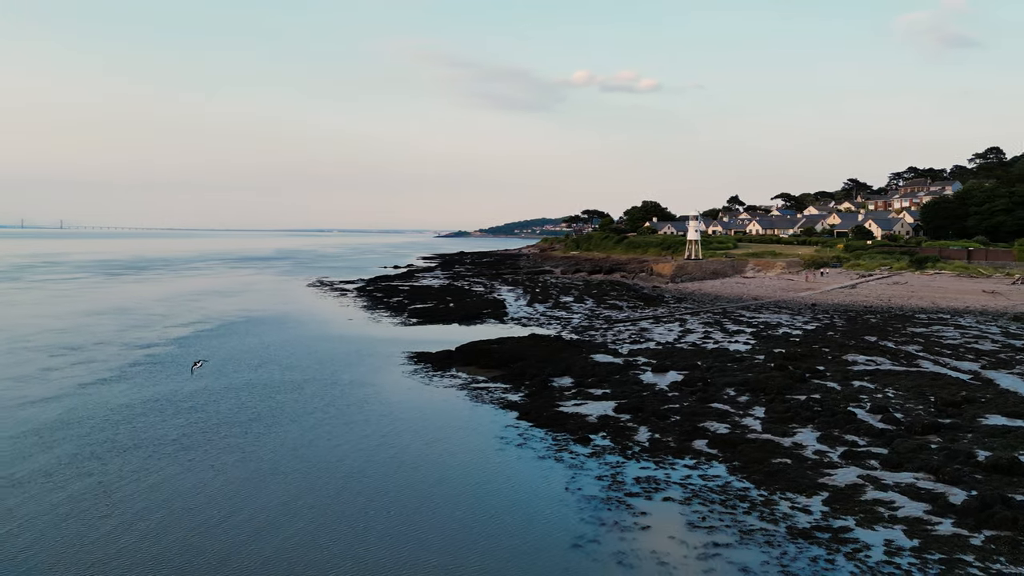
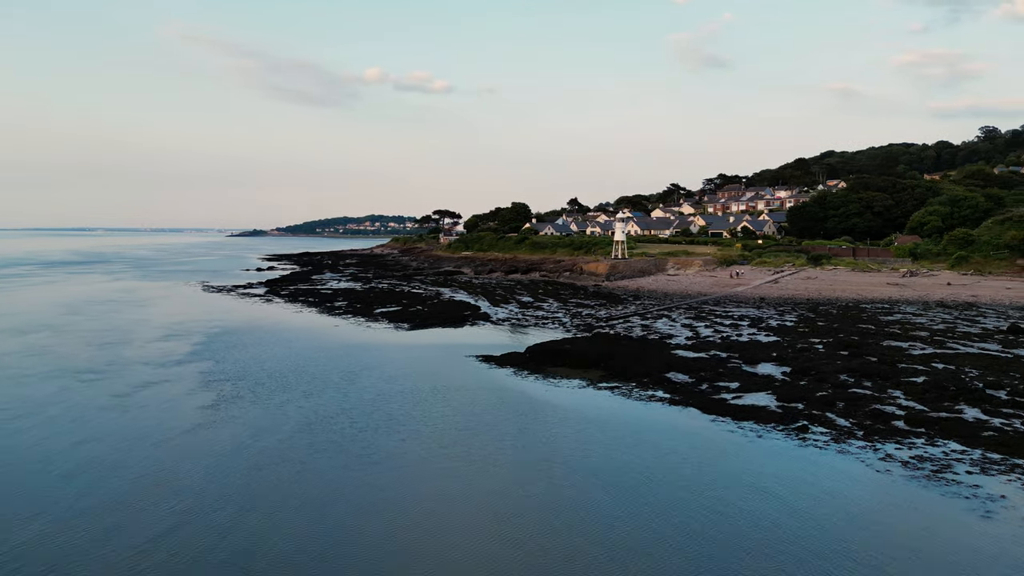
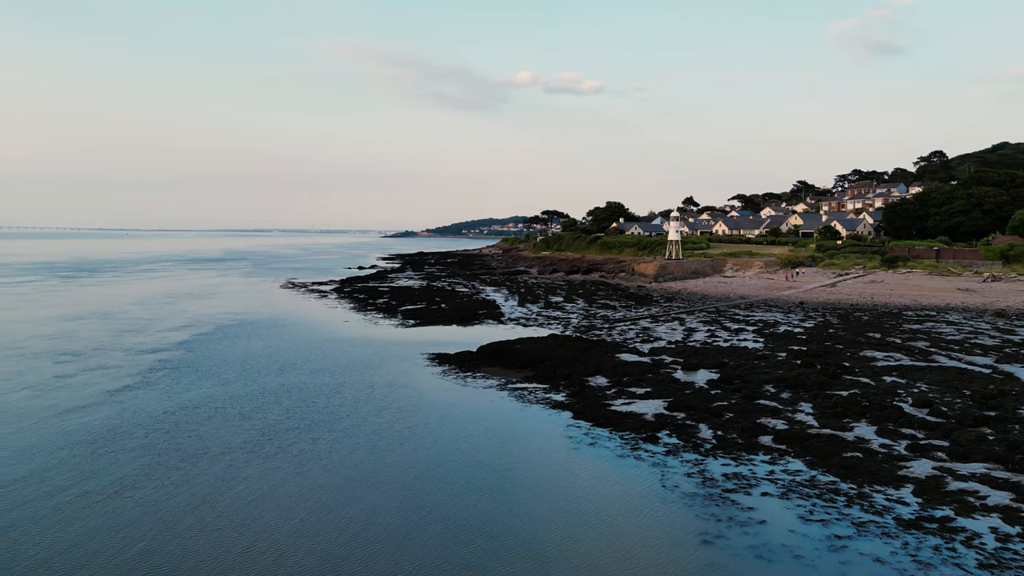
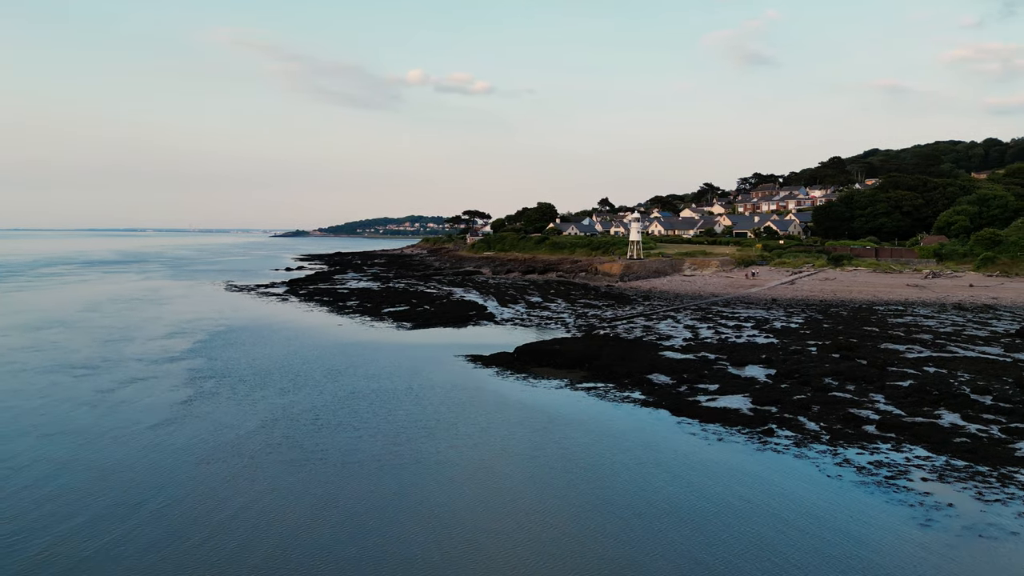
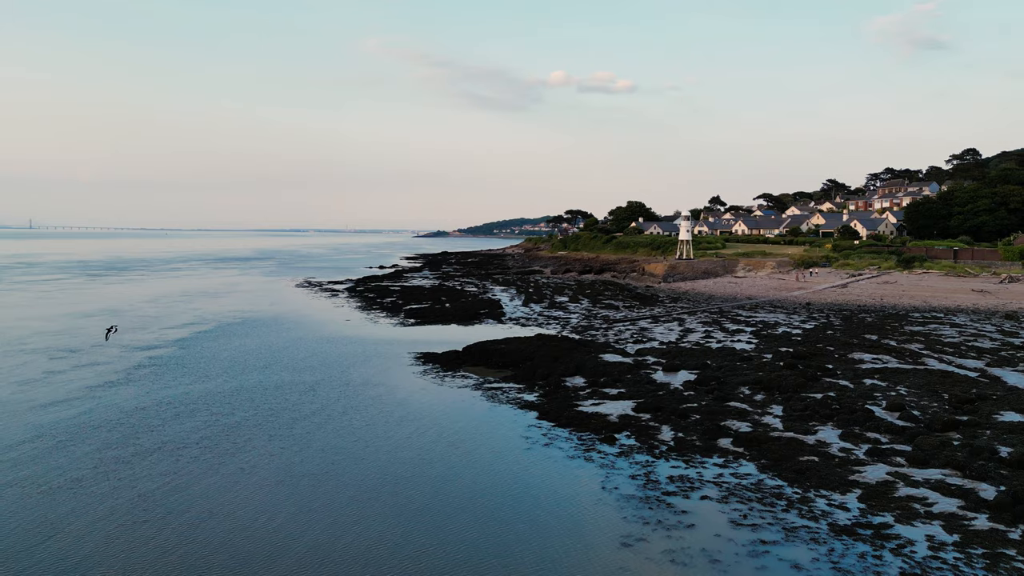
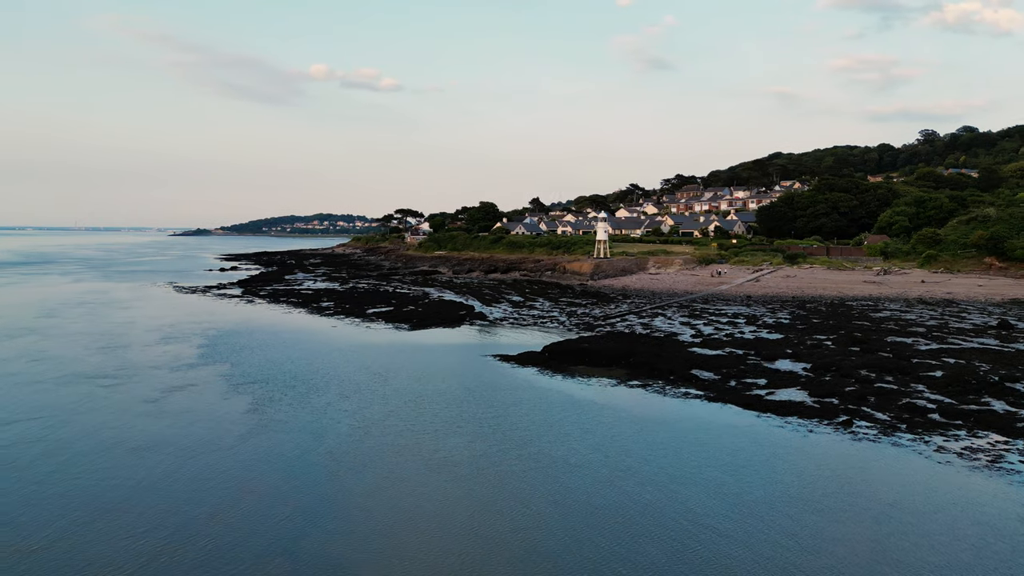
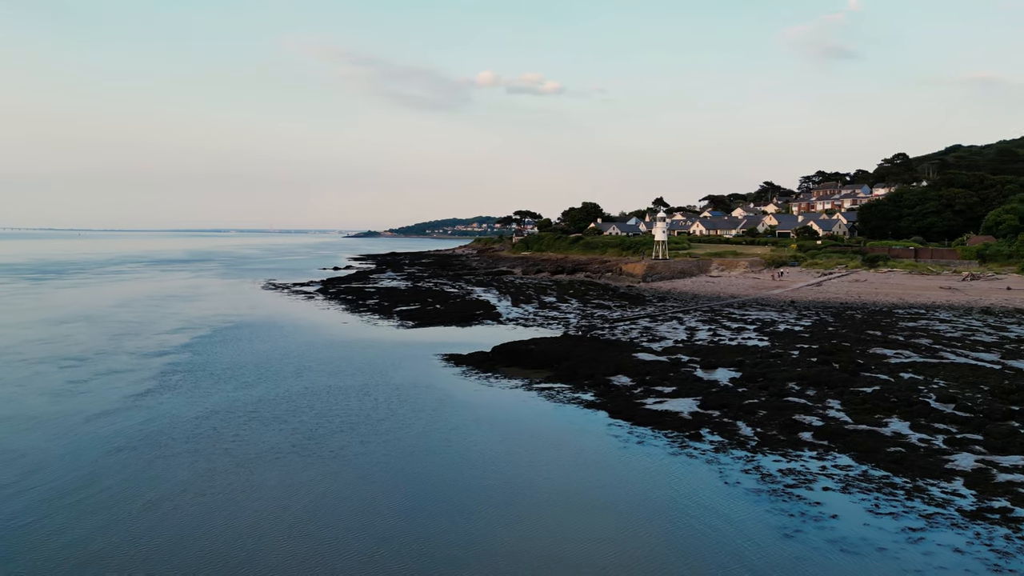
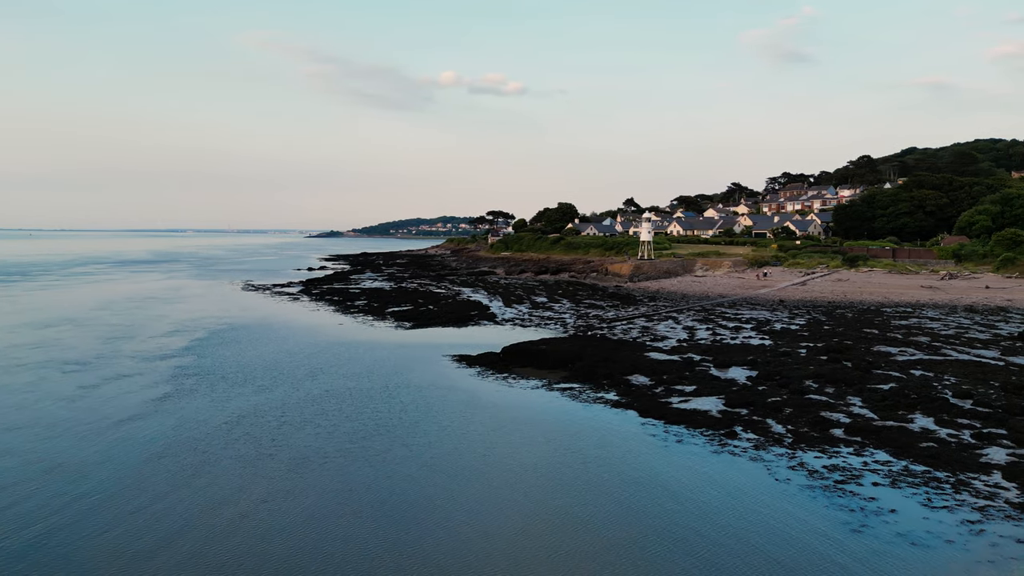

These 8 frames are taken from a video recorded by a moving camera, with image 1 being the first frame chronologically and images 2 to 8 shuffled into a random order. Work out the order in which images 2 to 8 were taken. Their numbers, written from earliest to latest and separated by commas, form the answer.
5, 3, 7, 8, 4, 2, 6
